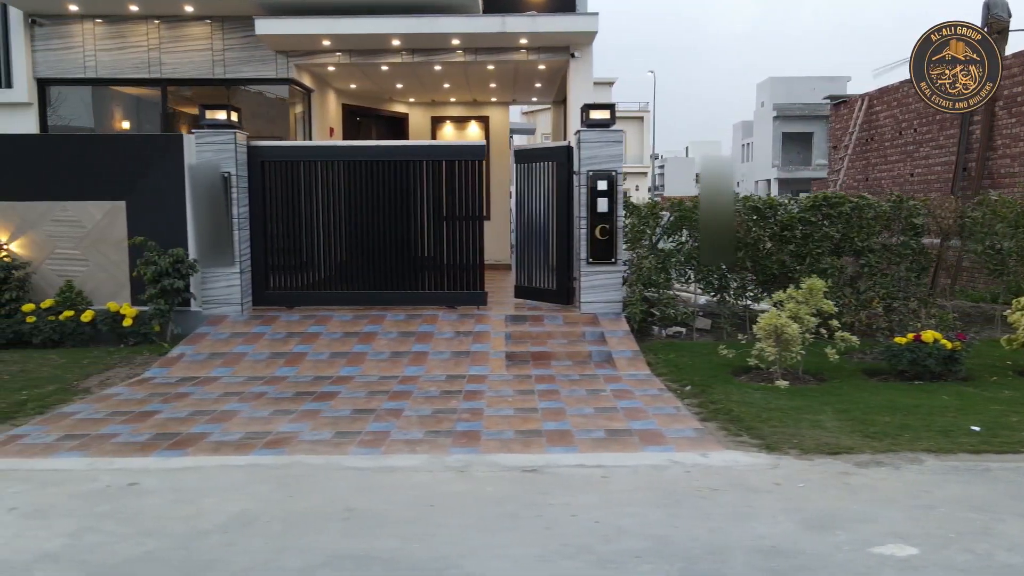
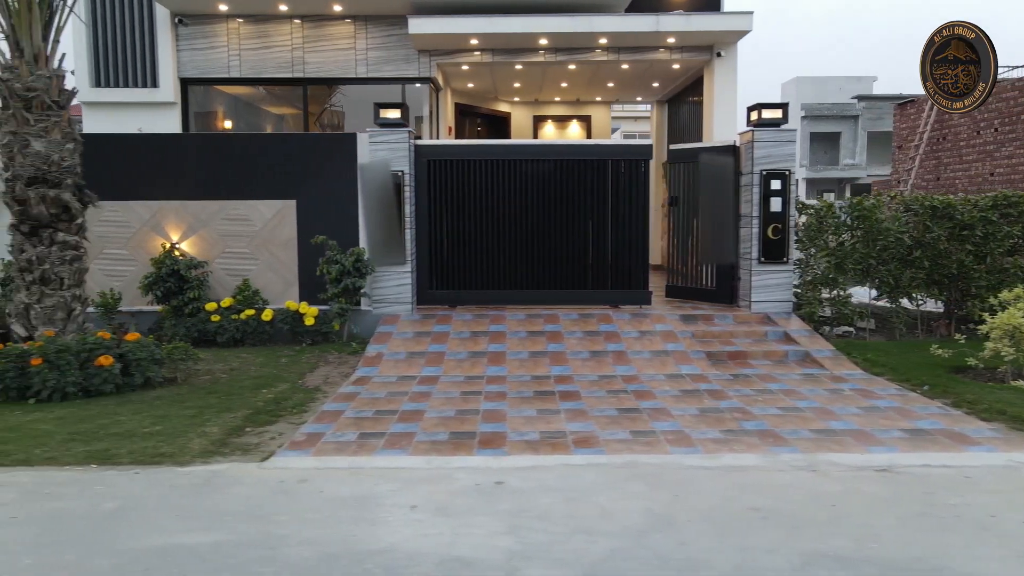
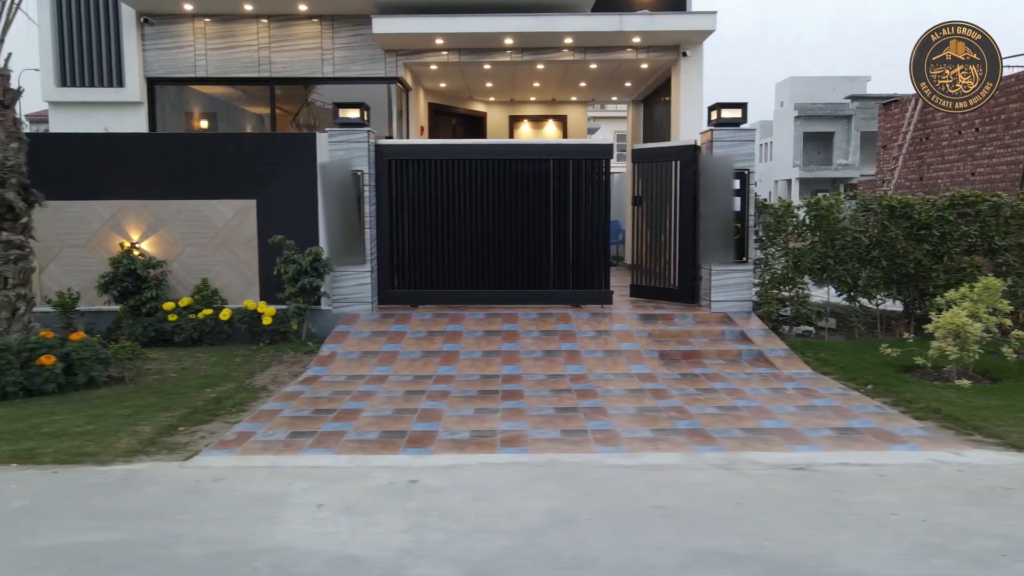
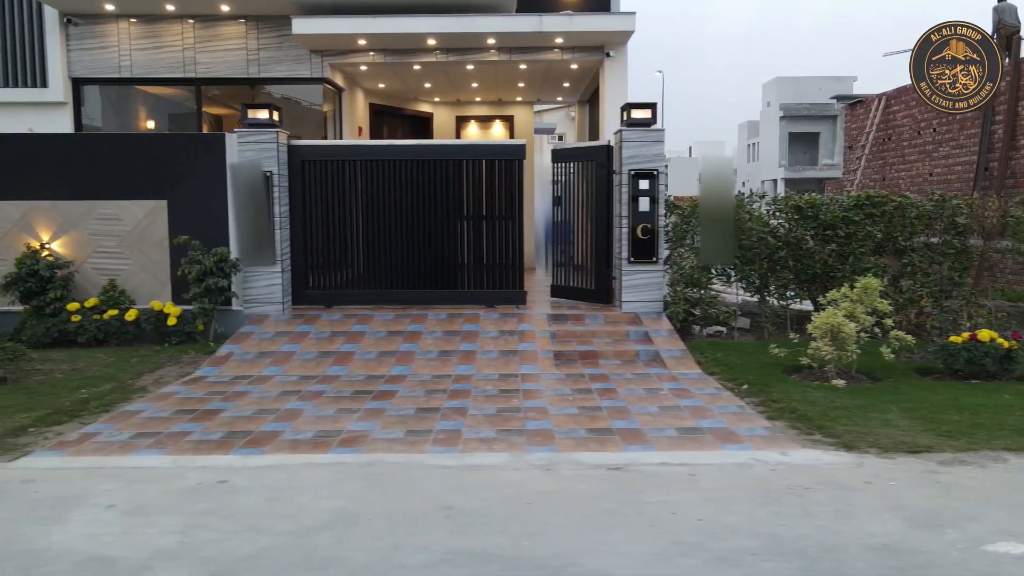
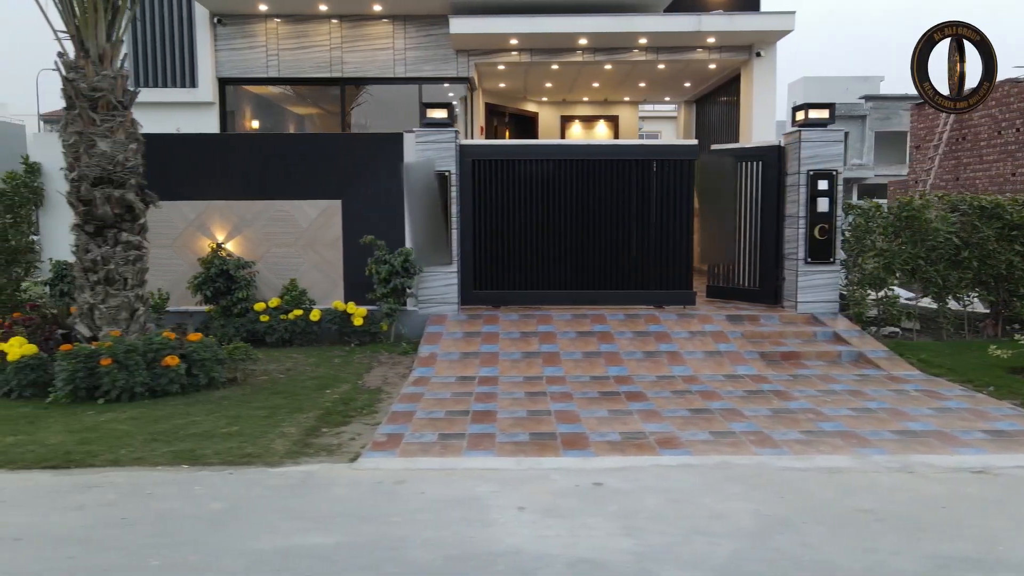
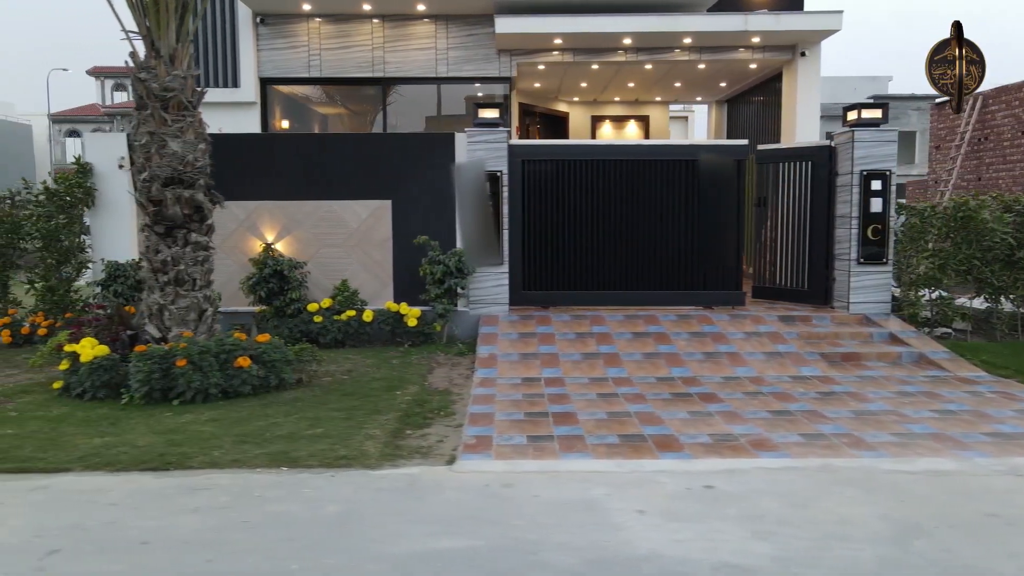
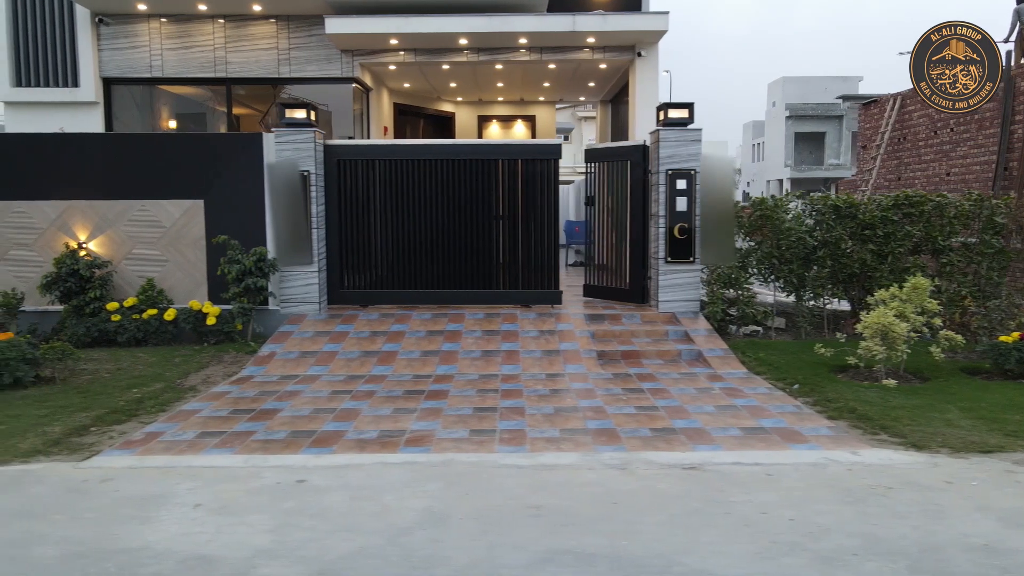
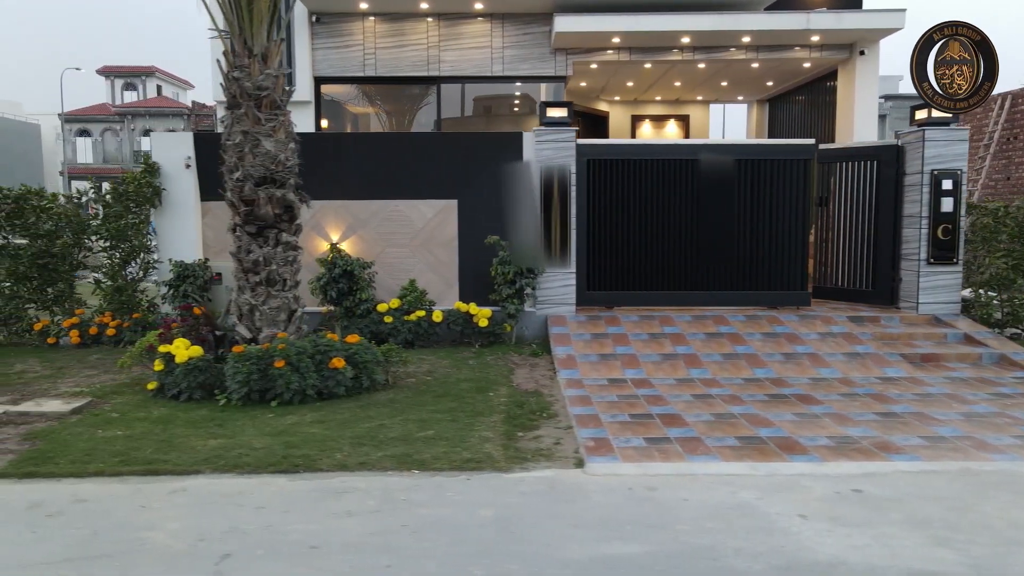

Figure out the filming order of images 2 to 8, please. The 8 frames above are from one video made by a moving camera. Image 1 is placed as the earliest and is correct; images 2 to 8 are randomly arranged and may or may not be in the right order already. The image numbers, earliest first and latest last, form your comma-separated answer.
4, 7, 3, 2, 5, 6, 8
